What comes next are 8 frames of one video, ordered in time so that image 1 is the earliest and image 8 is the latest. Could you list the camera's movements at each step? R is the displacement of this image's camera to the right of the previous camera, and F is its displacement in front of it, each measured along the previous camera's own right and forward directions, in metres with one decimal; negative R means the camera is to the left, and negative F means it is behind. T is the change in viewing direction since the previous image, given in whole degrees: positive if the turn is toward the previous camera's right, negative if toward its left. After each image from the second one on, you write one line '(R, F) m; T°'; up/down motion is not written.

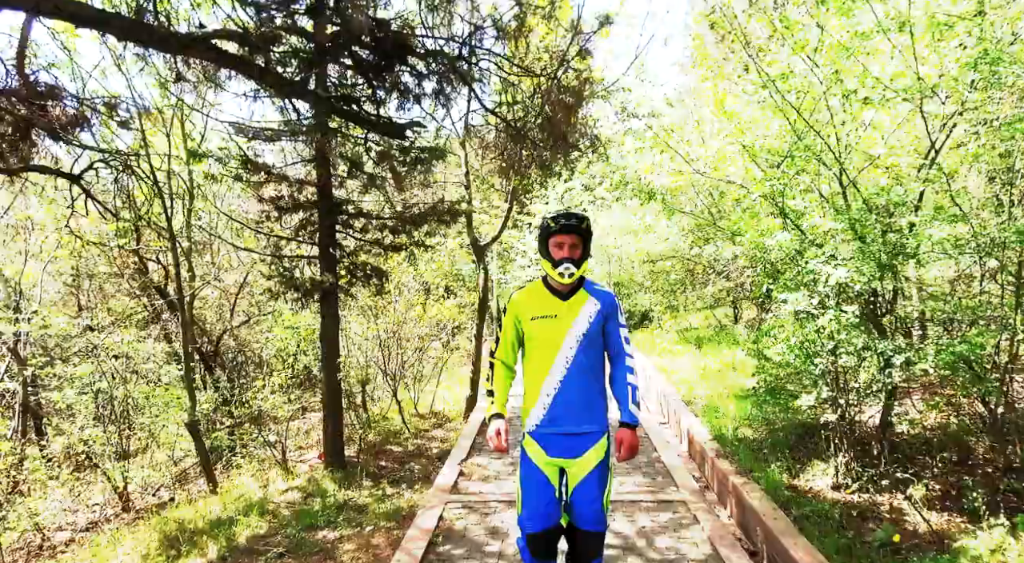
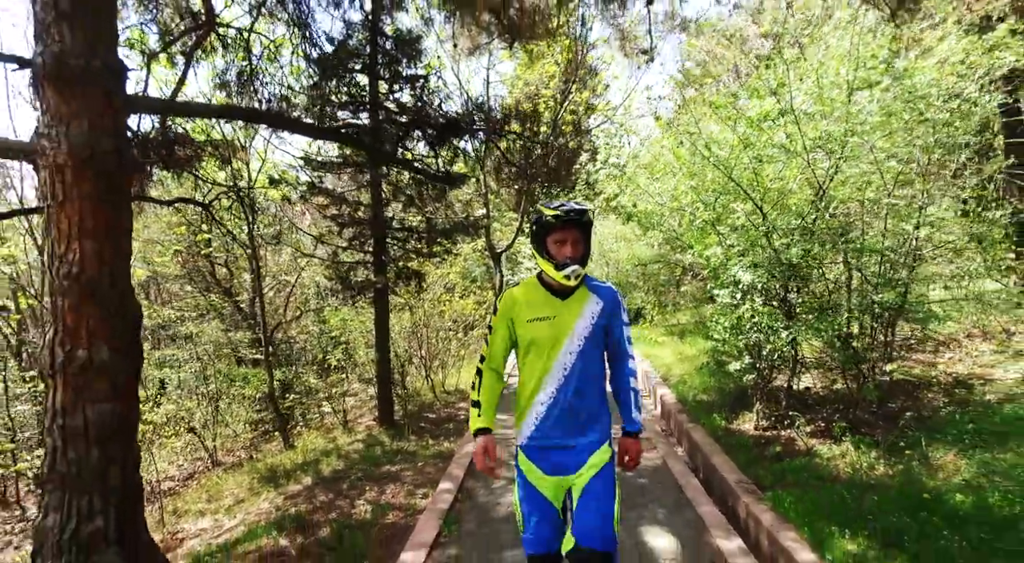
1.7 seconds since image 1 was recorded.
(-0.1, -1.7) m; 0°
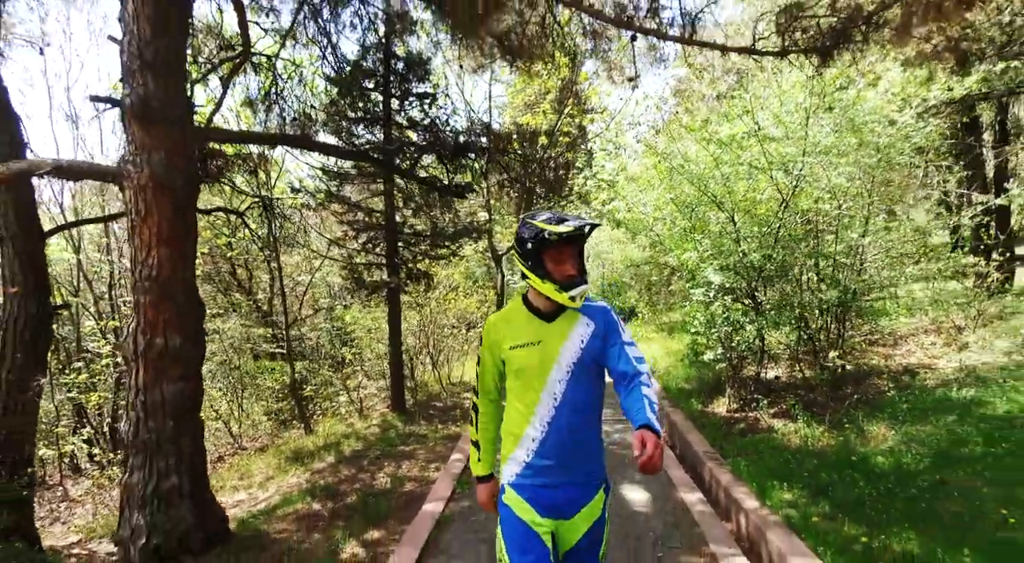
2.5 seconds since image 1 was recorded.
(0.0, -0.8) m; 0°
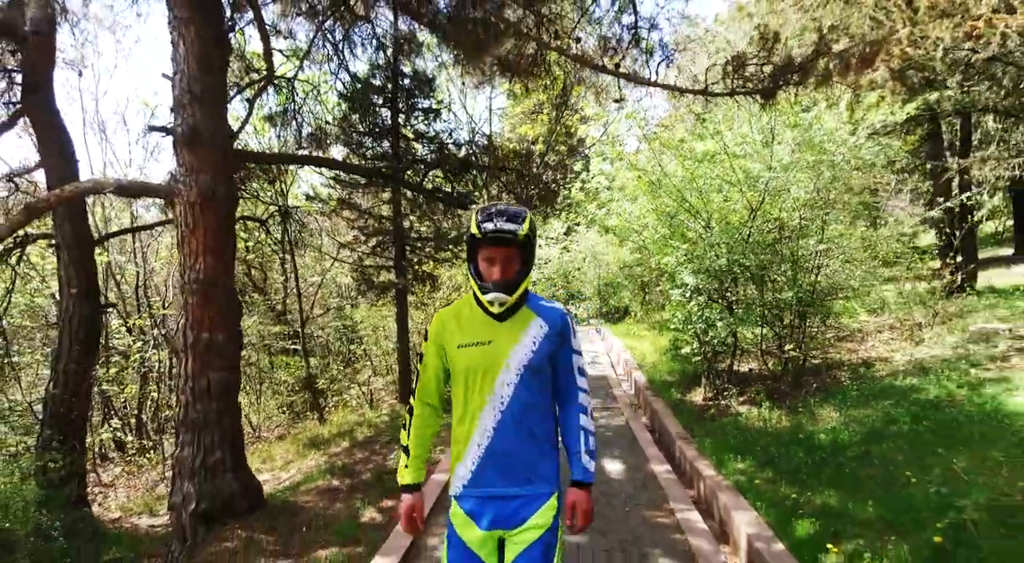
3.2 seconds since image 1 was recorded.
(+0.1, -0.8) m; 0°
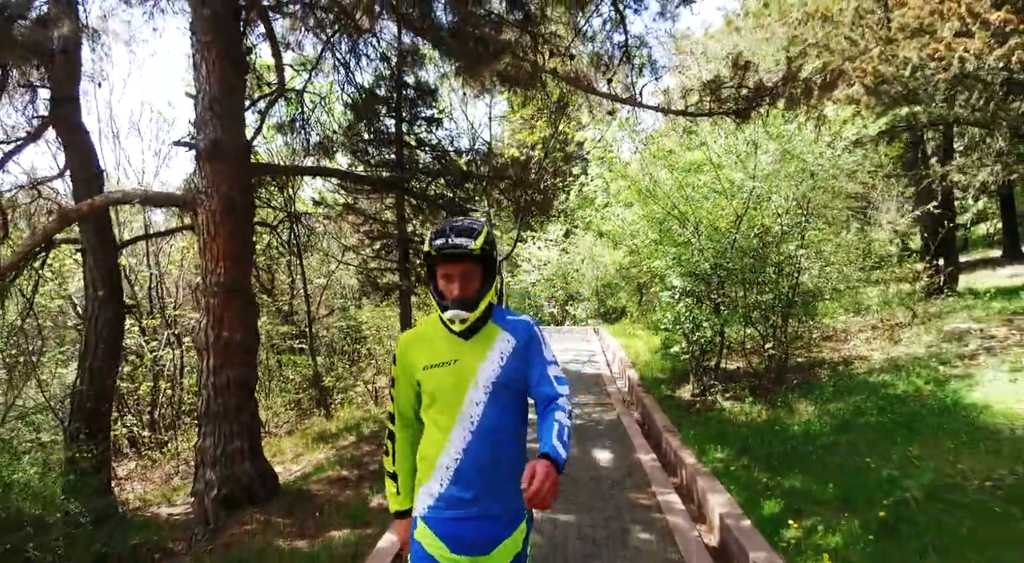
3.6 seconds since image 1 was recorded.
(0.0, -0.4) m; 0°
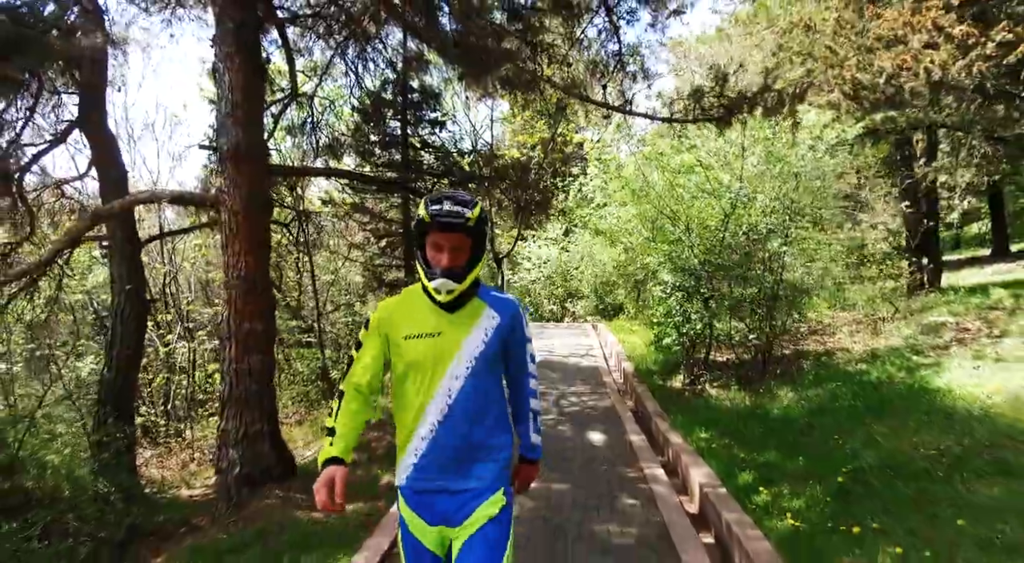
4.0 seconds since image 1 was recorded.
(0.0, -0.4) m; 0°
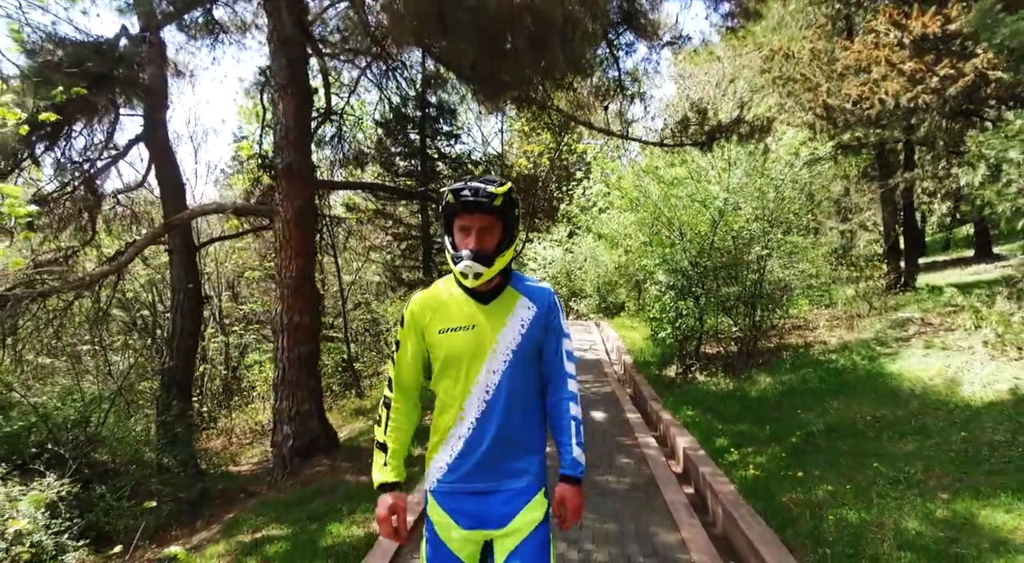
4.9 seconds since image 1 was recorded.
(-0.1, -1.0) m; 0°
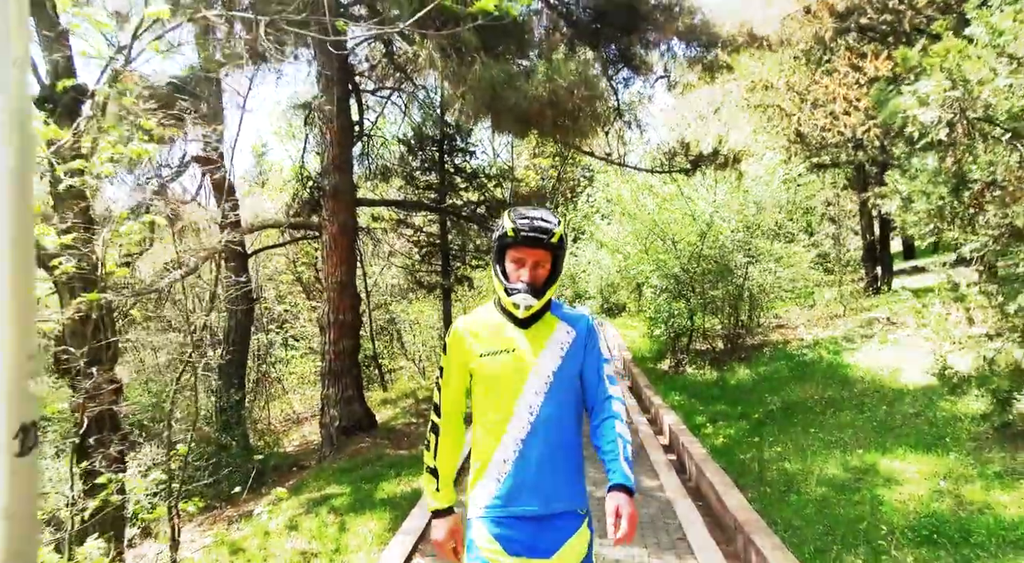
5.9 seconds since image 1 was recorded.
(-0.1, -1.2) m; 0°
